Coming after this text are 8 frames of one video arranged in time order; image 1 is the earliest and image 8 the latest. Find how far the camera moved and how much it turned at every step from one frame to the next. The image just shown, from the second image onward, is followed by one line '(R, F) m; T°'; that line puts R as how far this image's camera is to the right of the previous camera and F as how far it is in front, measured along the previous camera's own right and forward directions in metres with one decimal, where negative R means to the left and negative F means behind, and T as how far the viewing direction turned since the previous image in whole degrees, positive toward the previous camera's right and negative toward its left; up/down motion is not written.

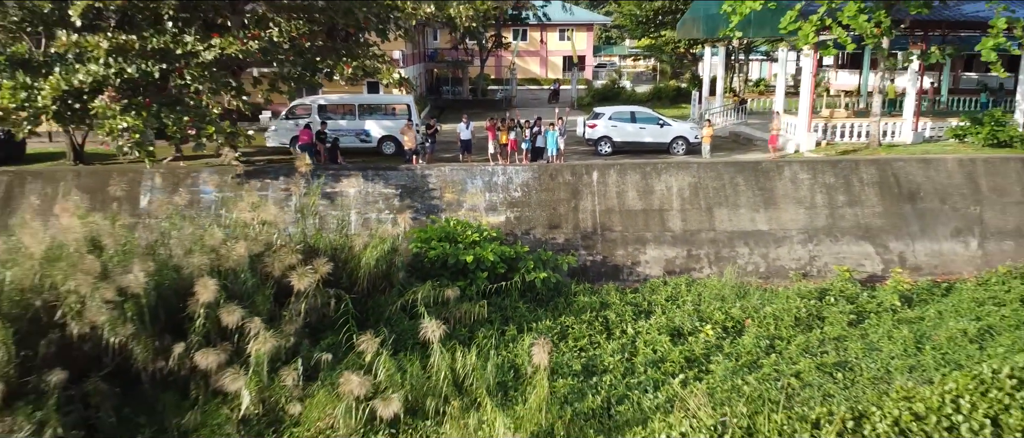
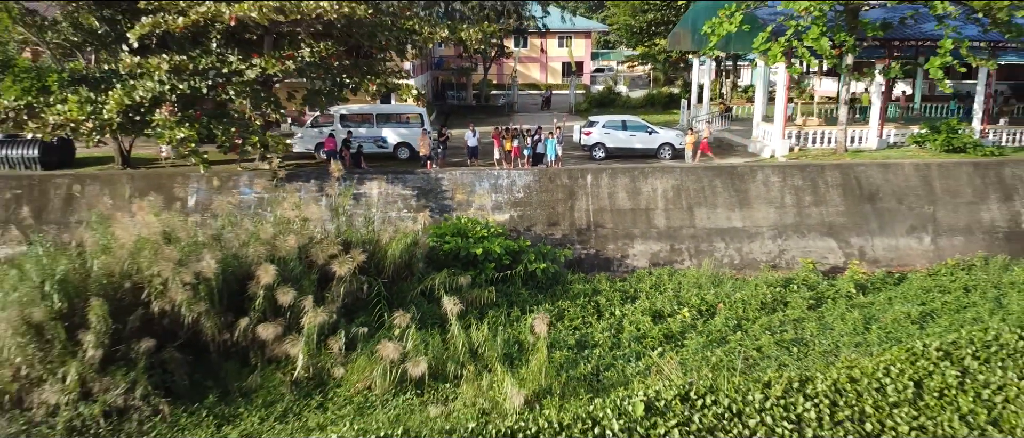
(-0.1, -1.0) m; 0°
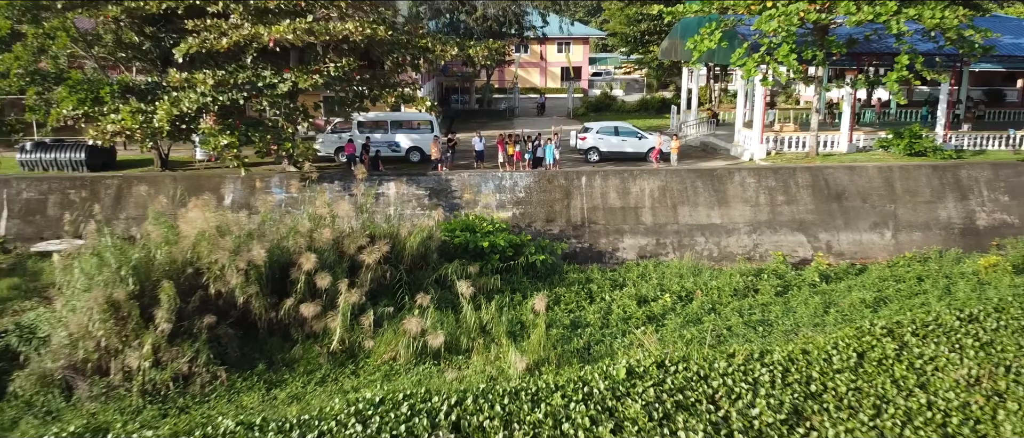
(-0.1, -1.0) m; 0°
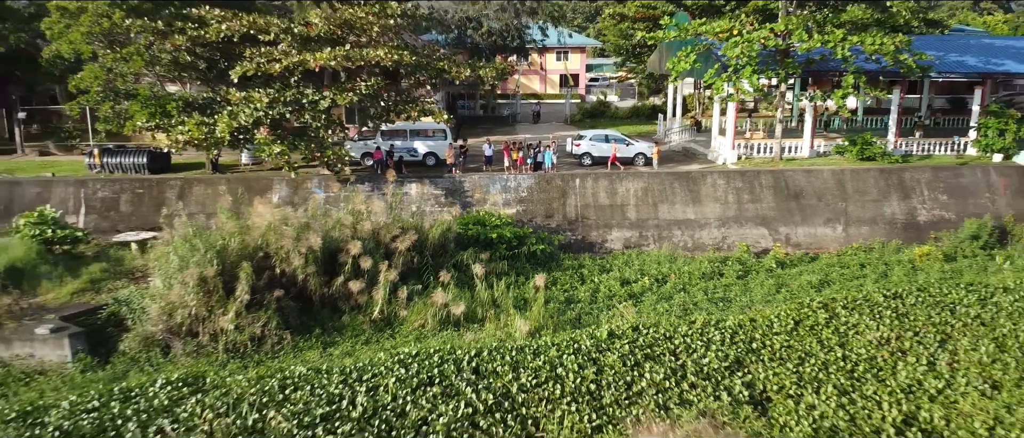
(-0.1, -1.6) m; 0°
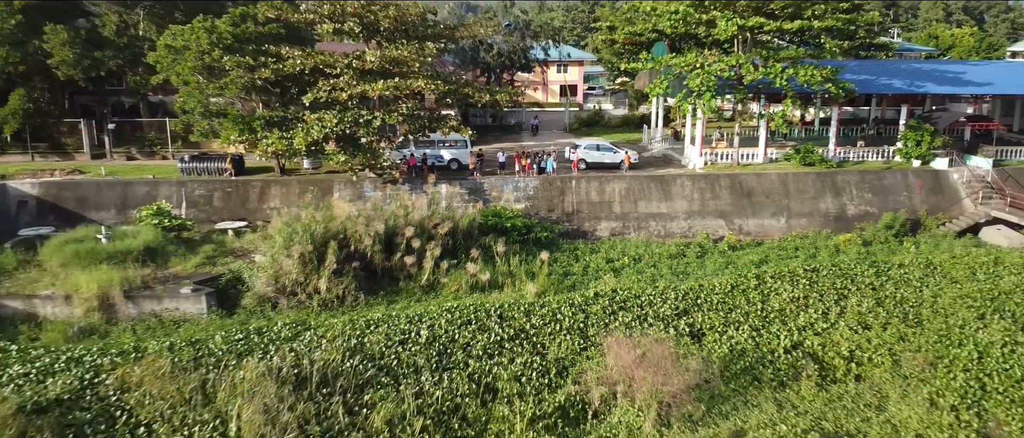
(-0.3, -3.0) m; 0°
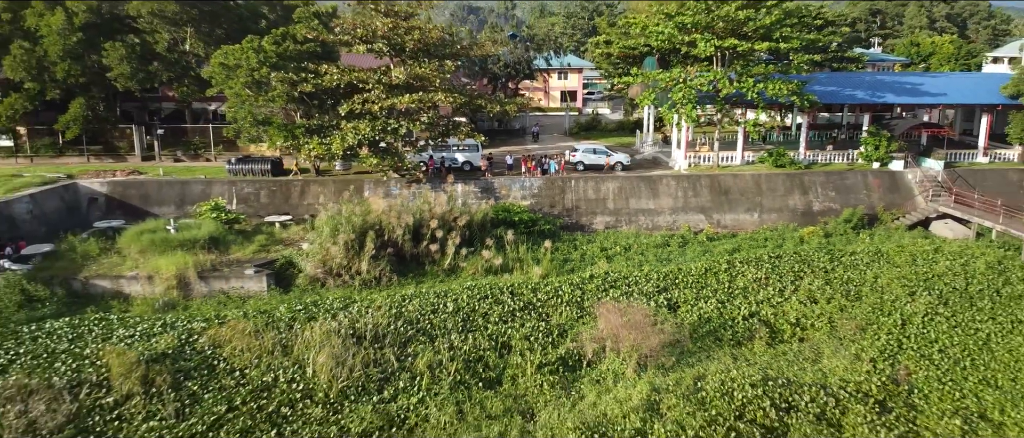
(-0.3, -2.1) m; 0°
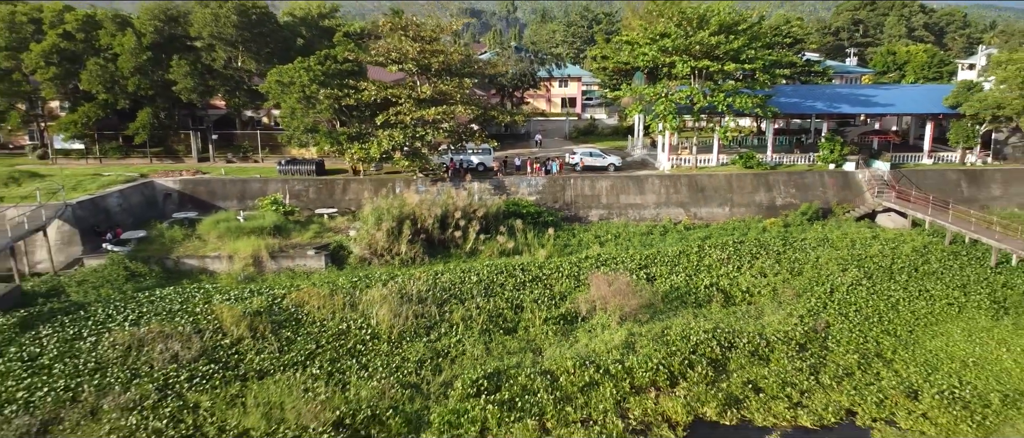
(-0.4, -3.1) m; 0°
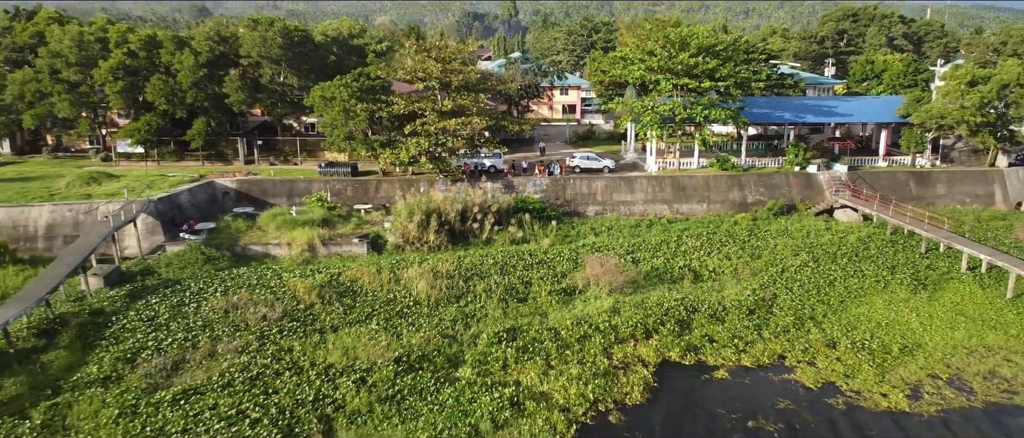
(-0.4, -3.4) m; 0°
